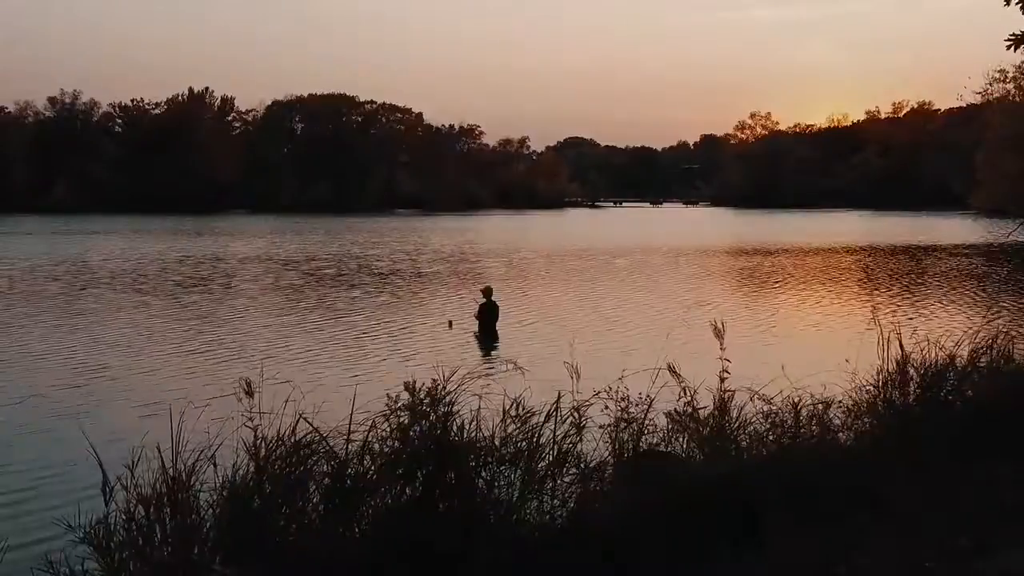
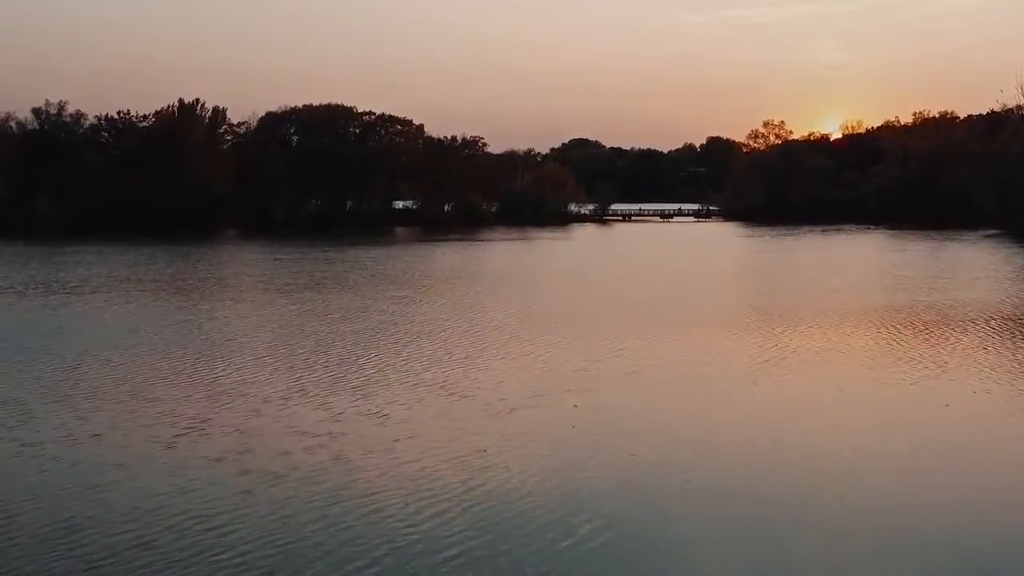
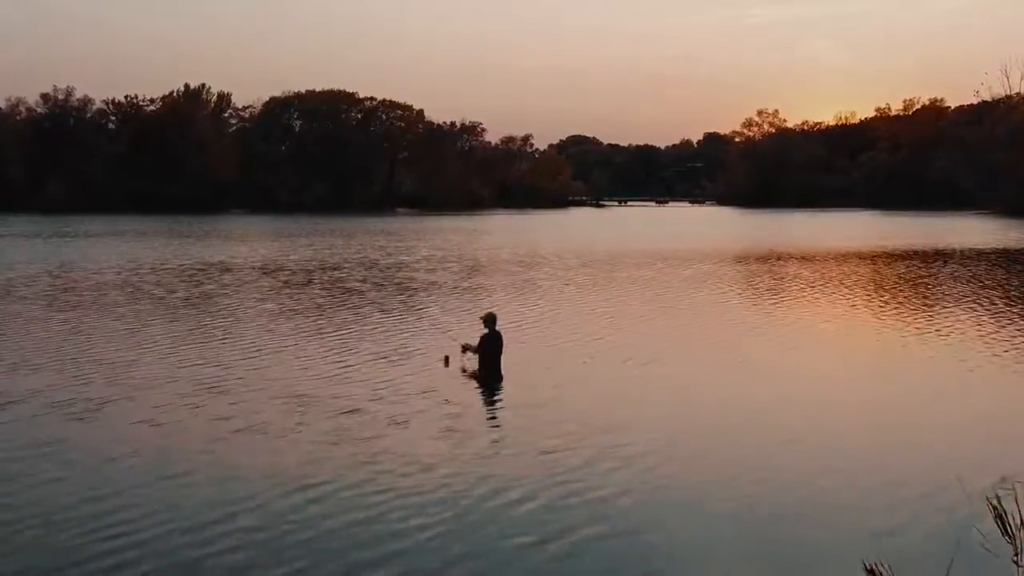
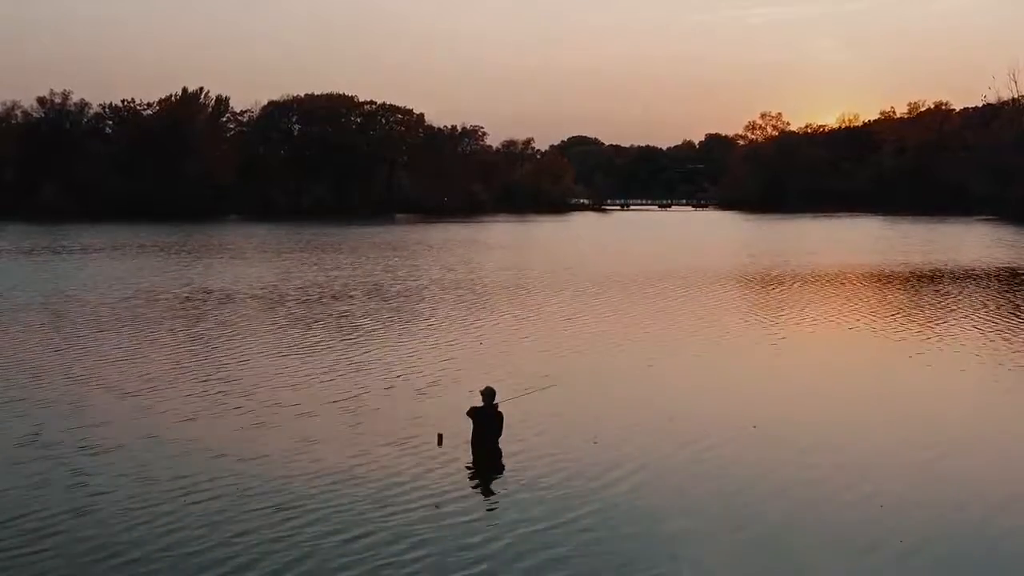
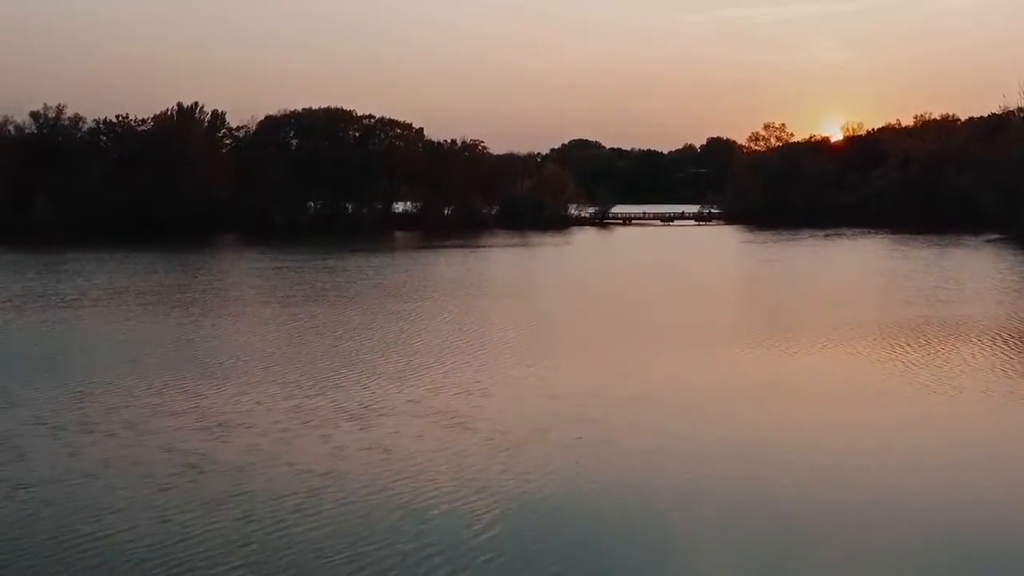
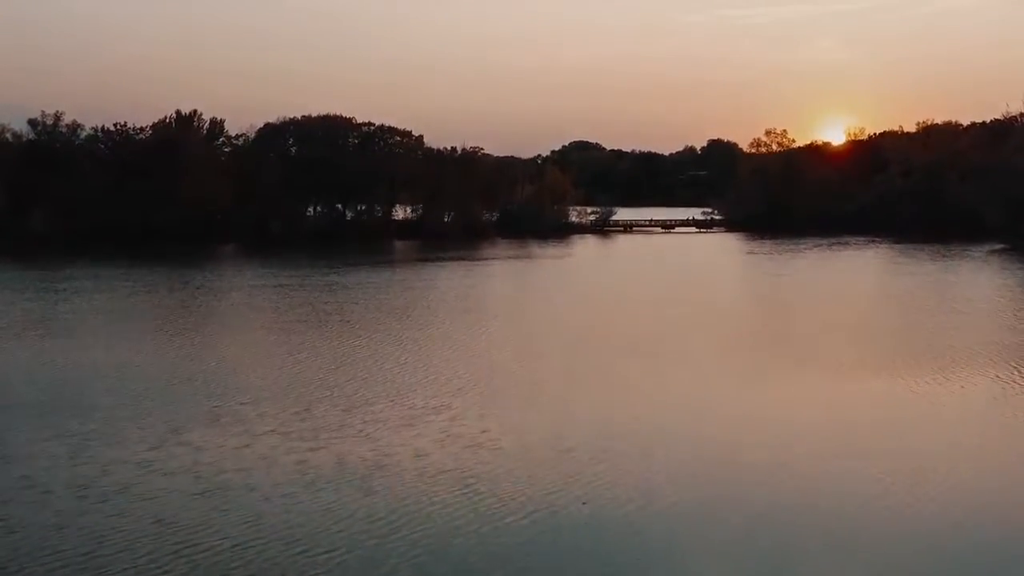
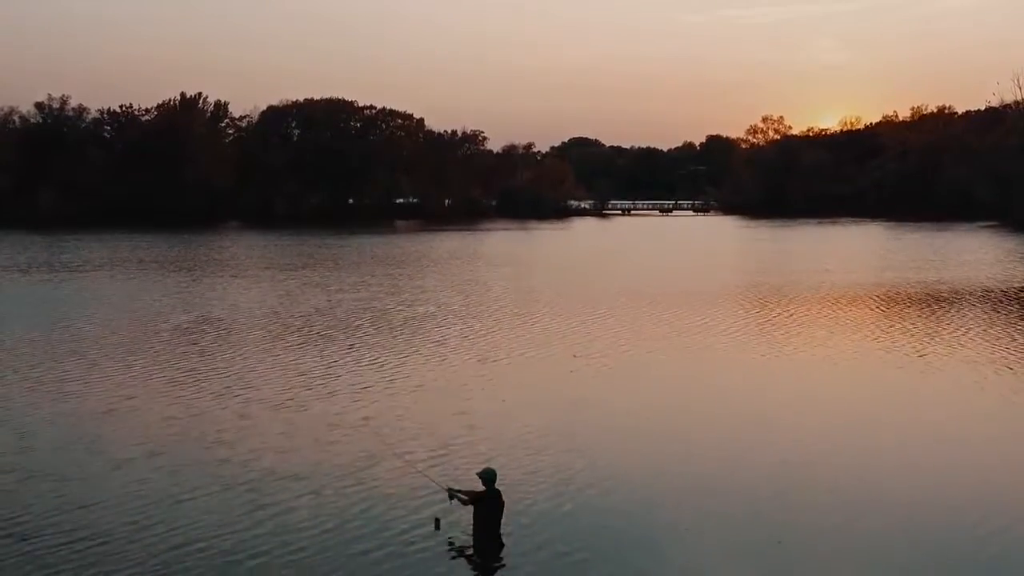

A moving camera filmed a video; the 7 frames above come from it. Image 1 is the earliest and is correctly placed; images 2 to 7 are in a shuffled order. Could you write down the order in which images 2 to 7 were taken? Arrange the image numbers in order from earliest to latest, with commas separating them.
3, 4, 7, 2, 5, 6
